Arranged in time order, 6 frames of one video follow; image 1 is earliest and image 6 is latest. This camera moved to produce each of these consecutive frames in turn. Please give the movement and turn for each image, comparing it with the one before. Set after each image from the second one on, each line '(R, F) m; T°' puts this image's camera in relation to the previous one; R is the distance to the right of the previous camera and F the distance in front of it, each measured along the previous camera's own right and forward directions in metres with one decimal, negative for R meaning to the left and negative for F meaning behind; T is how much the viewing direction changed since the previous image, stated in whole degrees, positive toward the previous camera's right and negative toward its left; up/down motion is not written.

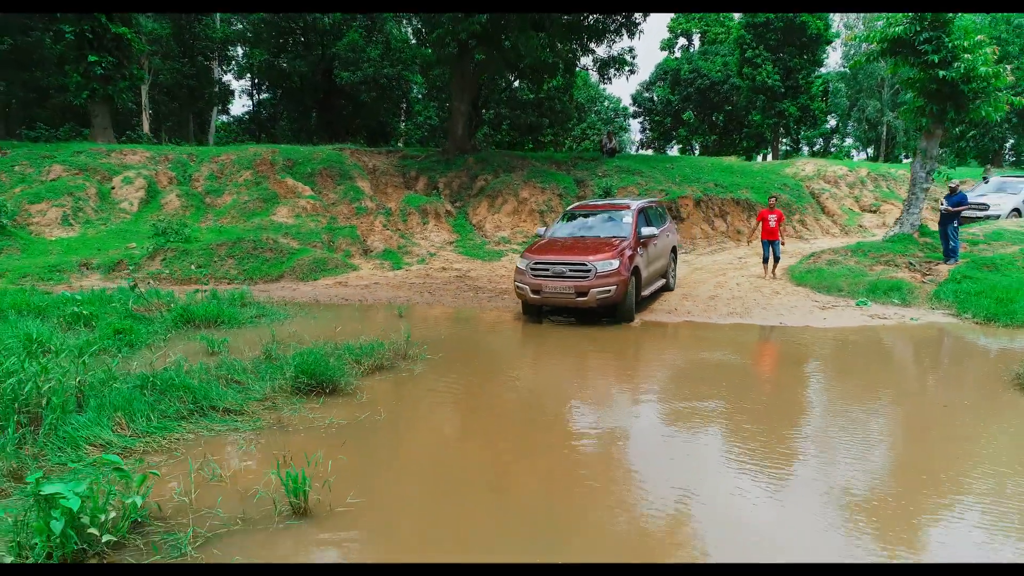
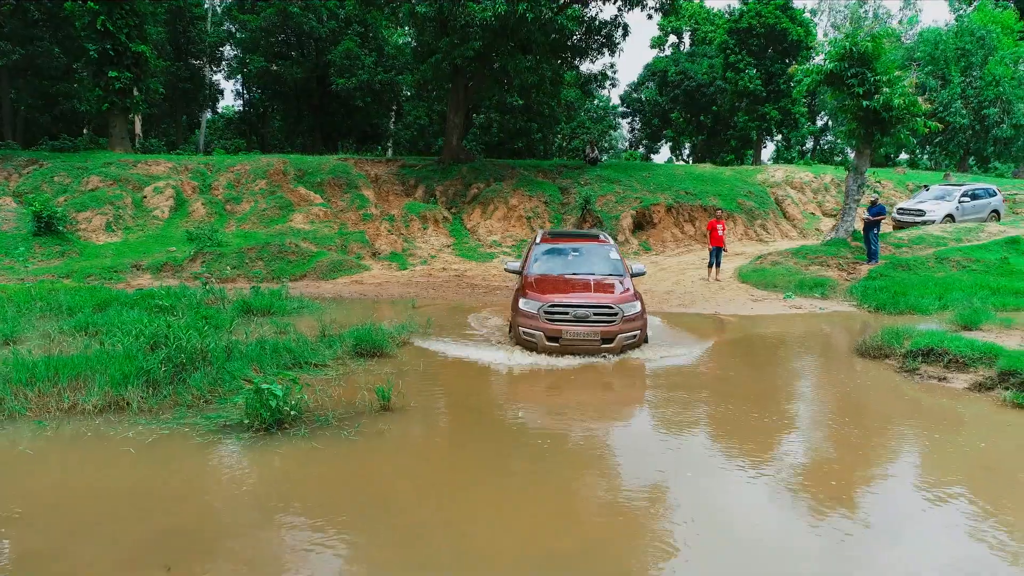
(0.0, -2.3) m; +1°
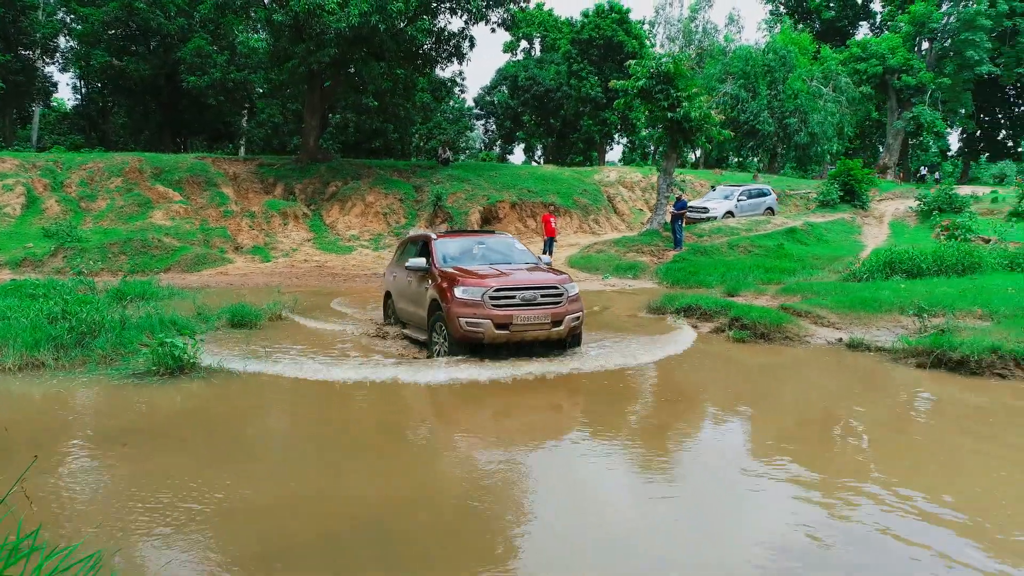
(+0.1, -1.9) m; +10°
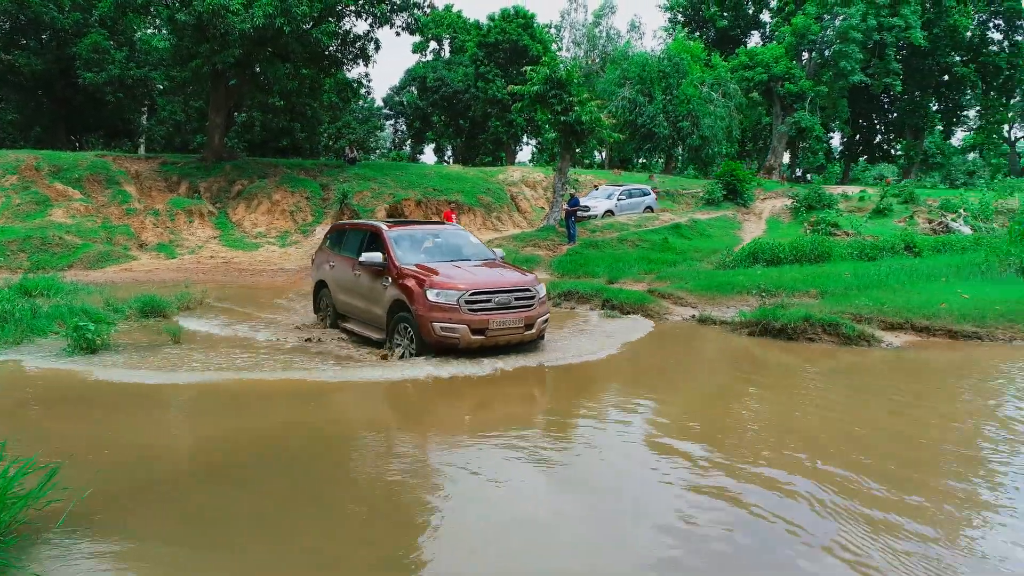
(+0.3, -1.0) m; +6°
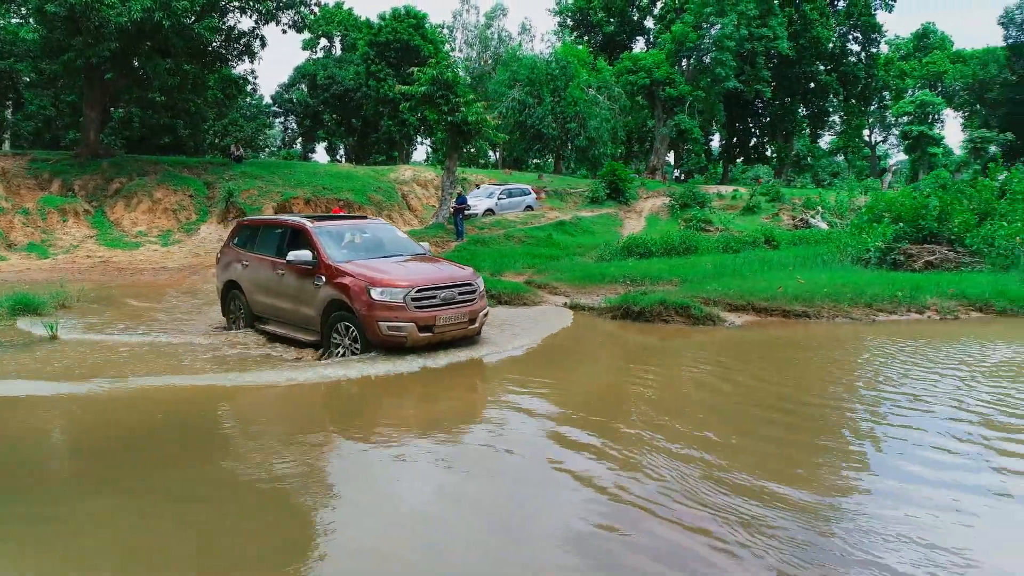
(+0.2, -0.6) m; +8°
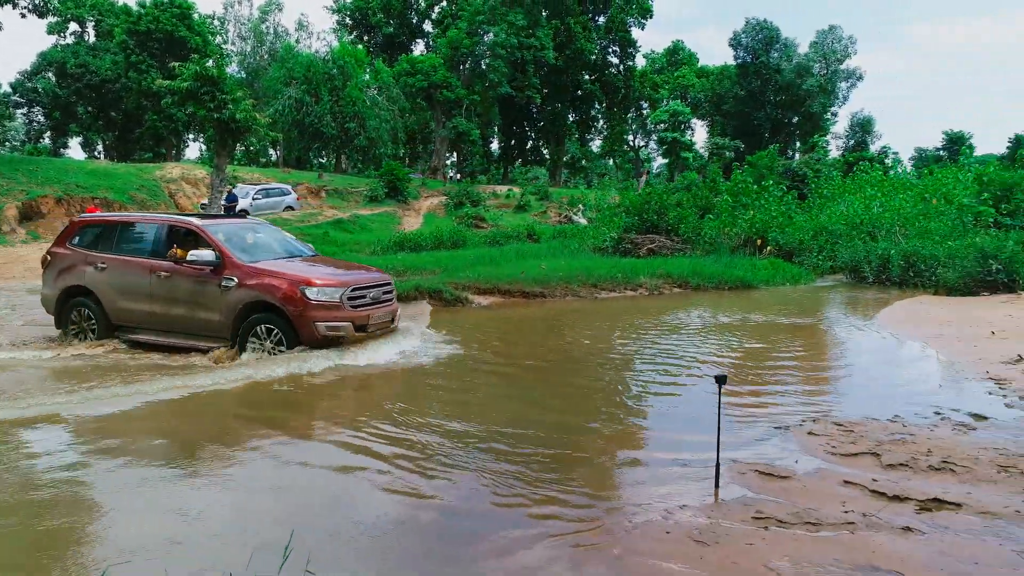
(+0.3, -1.0) m; +15°
